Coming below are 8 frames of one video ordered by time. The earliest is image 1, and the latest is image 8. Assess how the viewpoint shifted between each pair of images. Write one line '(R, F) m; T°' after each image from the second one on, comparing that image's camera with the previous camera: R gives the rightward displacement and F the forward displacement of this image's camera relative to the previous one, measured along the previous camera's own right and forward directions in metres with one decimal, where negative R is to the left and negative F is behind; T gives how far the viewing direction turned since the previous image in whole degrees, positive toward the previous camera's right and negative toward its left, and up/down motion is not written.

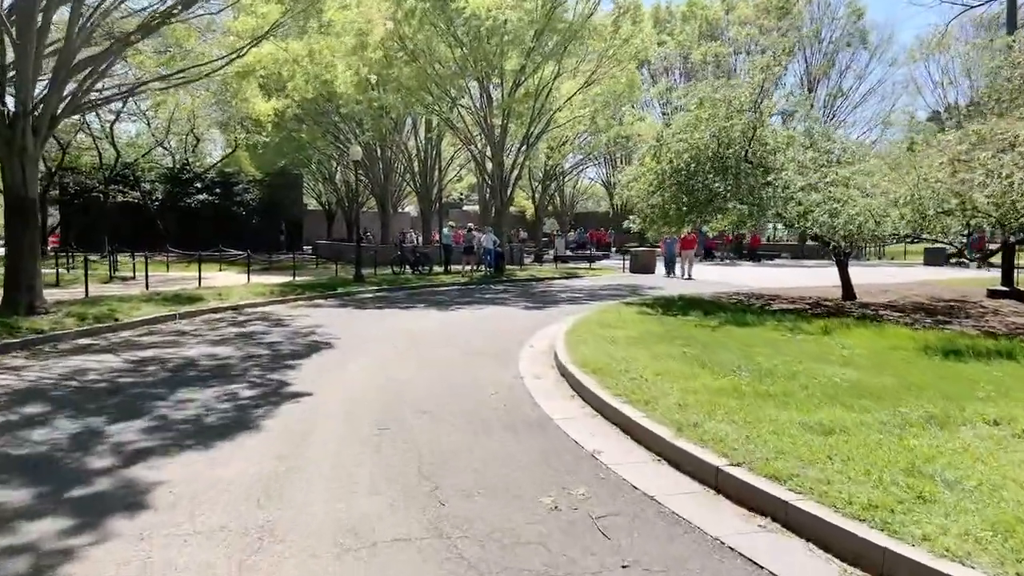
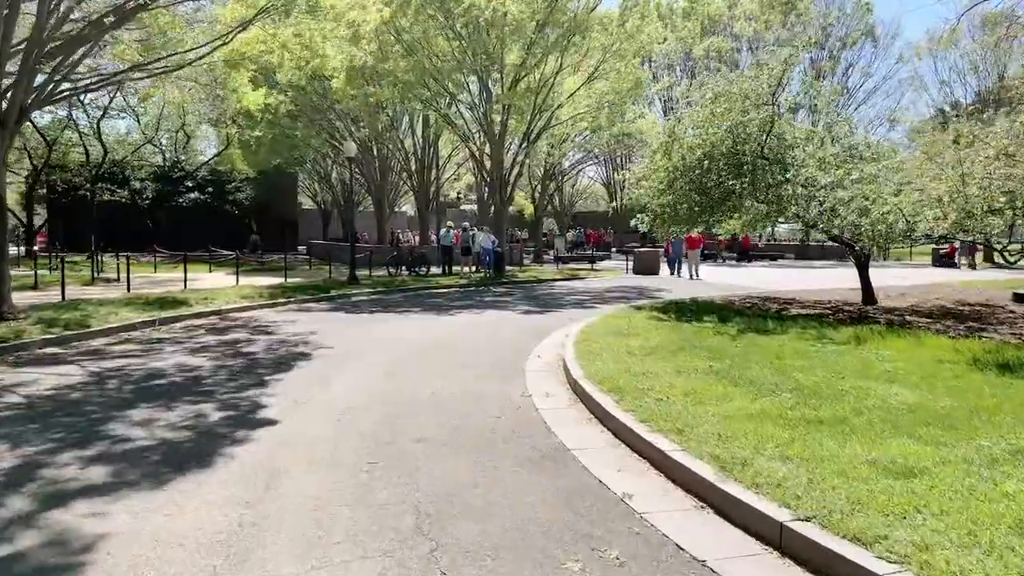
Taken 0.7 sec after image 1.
(-0.1, +1.1) m; 0°
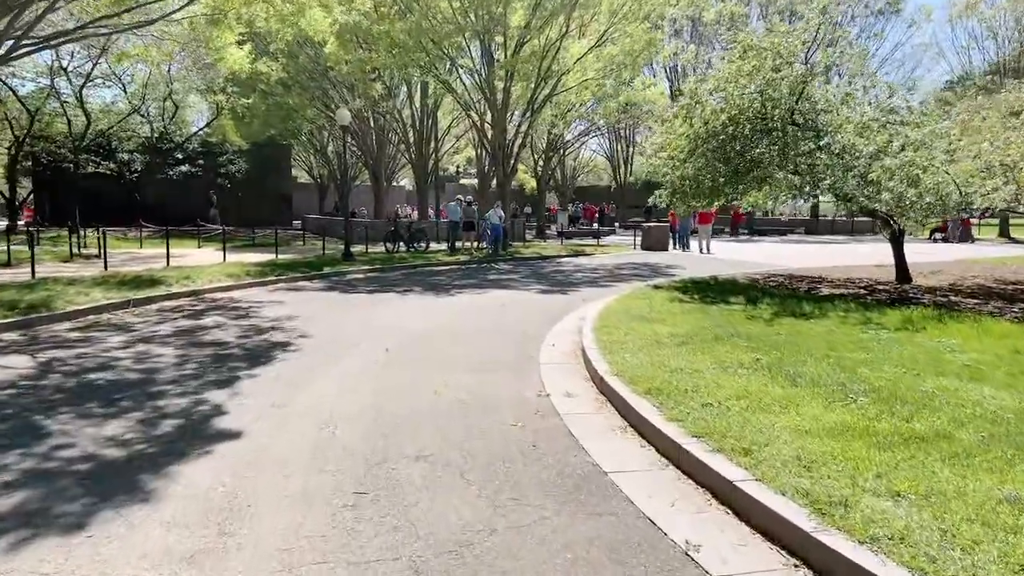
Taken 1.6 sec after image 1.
(-0.2, +1.4) m; 0°
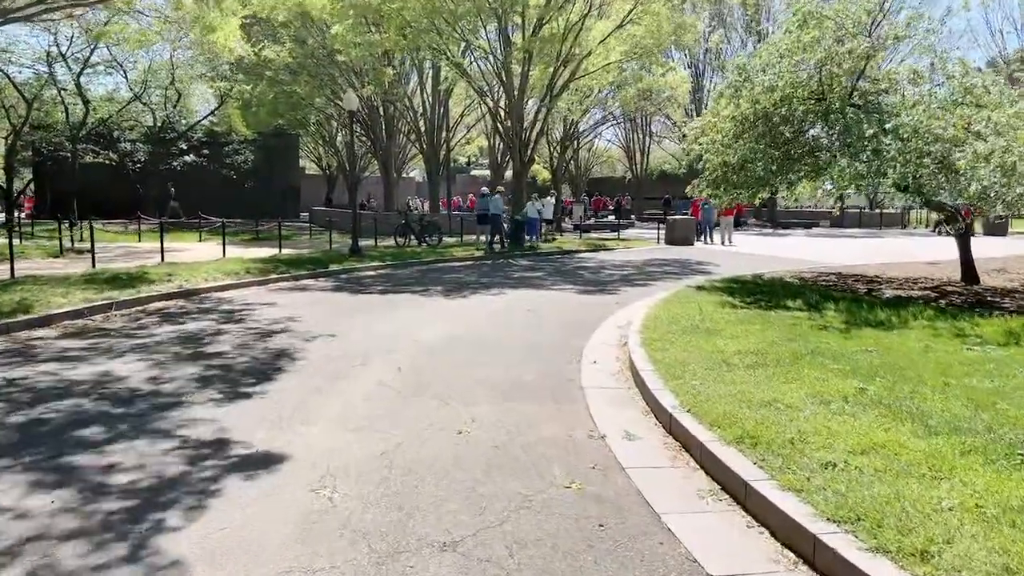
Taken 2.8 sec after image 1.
(-0.3, +1.6) m; -1°
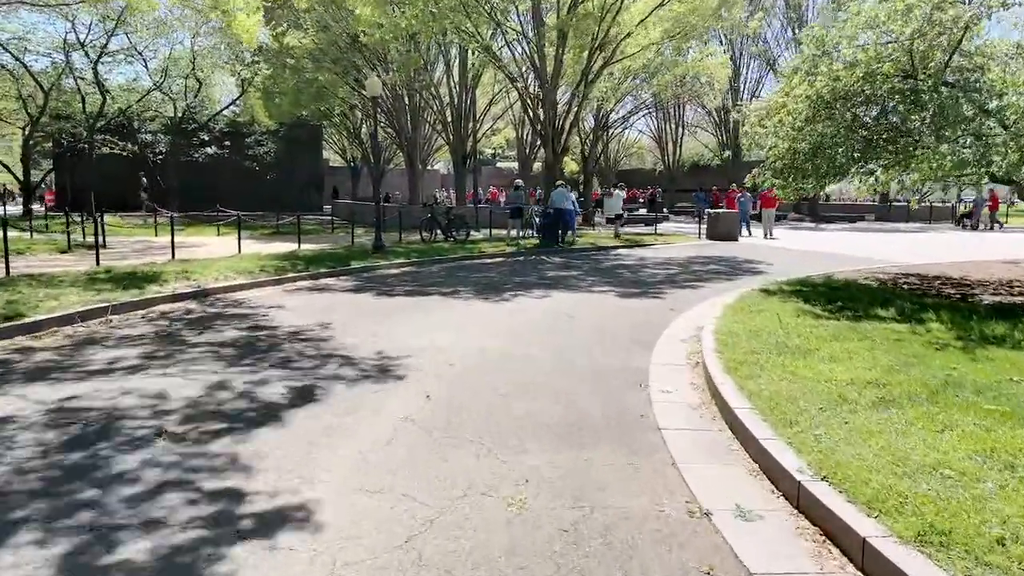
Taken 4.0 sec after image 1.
(-0.3, +1.6) m; -2°
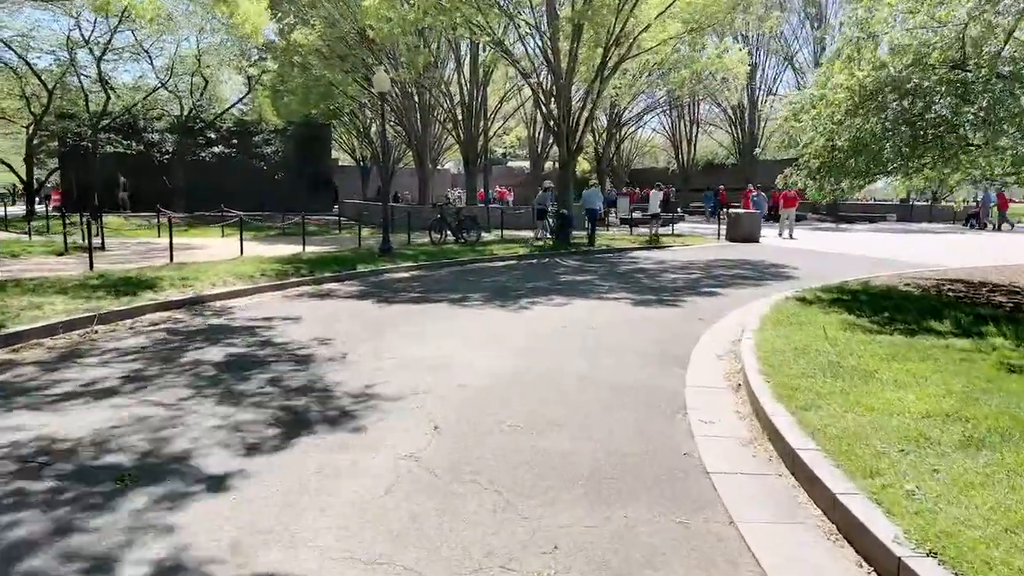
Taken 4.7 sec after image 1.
(-0.1, +0.9) m; -1°
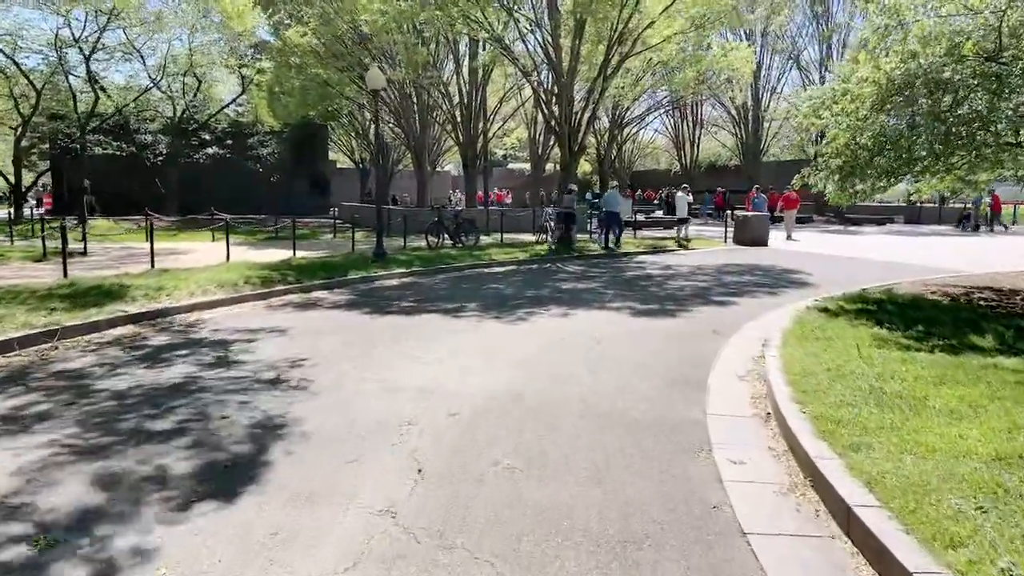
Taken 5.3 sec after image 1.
(0.0, +0.9) m; 0°
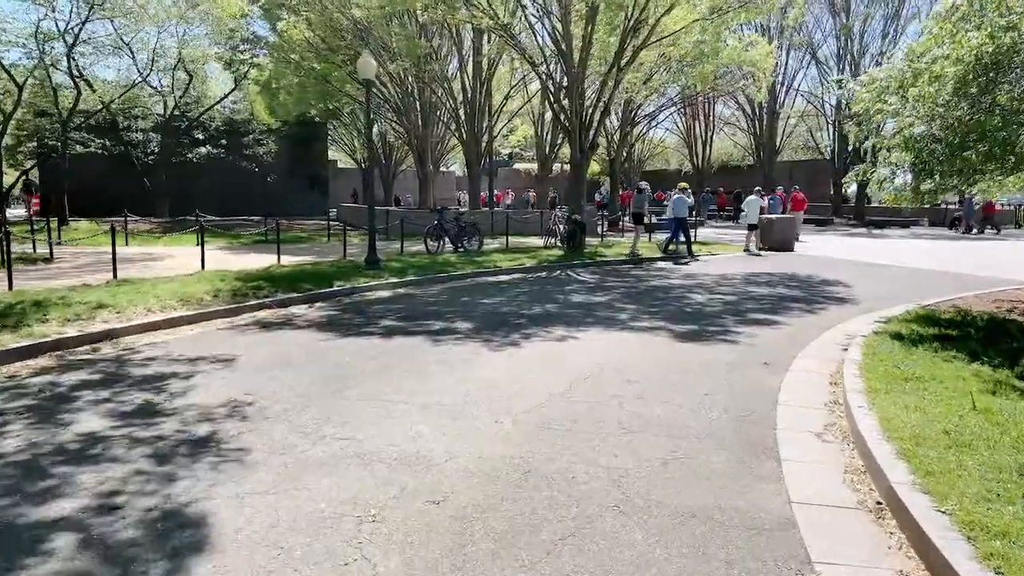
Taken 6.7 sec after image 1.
(0.0, +1.8) m; 0°
